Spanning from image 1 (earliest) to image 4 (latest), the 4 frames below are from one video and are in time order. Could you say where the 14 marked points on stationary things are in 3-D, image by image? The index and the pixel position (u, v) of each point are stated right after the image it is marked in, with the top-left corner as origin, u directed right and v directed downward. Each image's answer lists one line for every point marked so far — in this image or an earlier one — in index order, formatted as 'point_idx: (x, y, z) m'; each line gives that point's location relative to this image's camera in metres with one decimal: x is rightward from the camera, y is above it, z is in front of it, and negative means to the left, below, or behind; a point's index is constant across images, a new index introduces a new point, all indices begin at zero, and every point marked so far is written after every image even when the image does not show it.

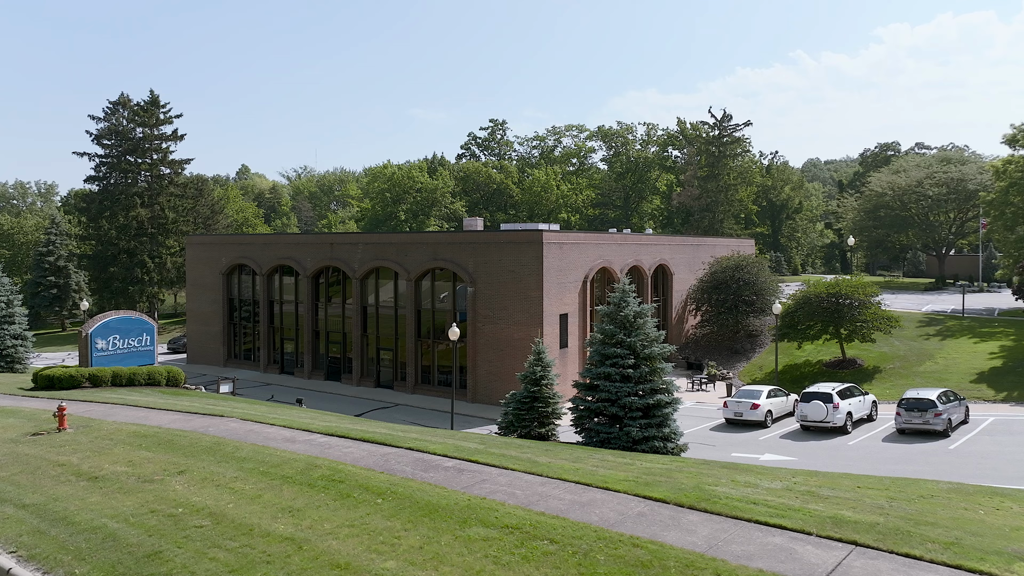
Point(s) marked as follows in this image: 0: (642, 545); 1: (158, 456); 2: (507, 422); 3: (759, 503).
0: (+1.5, -3.0, +8.0) m
1: (-6.6, -3.1, +13.0) m
2: (-0.1, -3.8, +19.8) m
3: (+3.3, -2.9, +9.5) m
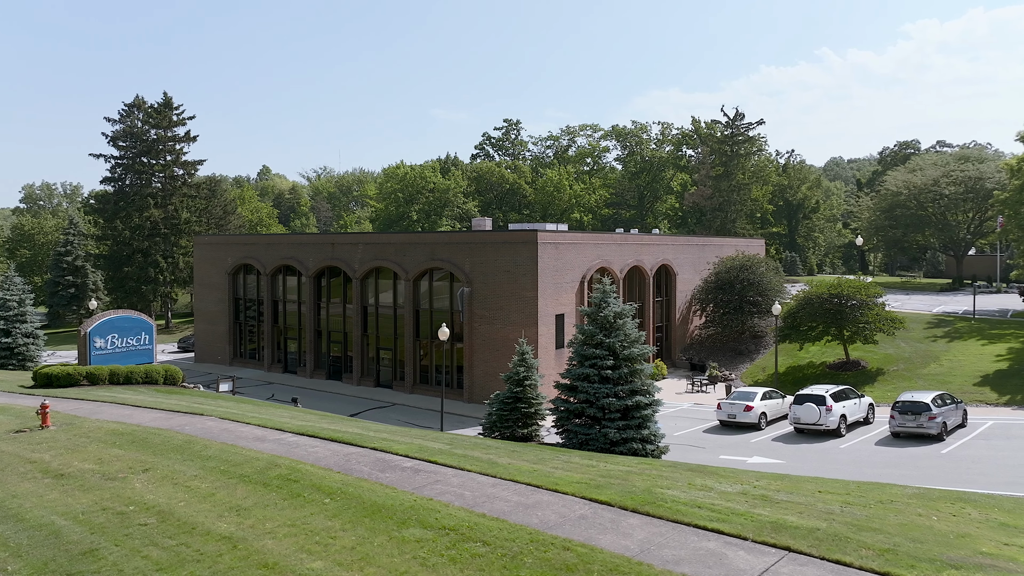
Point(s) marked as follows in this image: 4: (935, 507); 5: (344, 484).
0: (+0.7, -3.0, +8.0) m
1: (-7.3, -3.2, +13.2) m
2: (-0.6, -3.8, +19.8) m
3: (+2.6, -2.9, +9.3) m
4: (+6.2, -3.2, +10.2) m
5: (-2.6, -3.0, +10.6) m
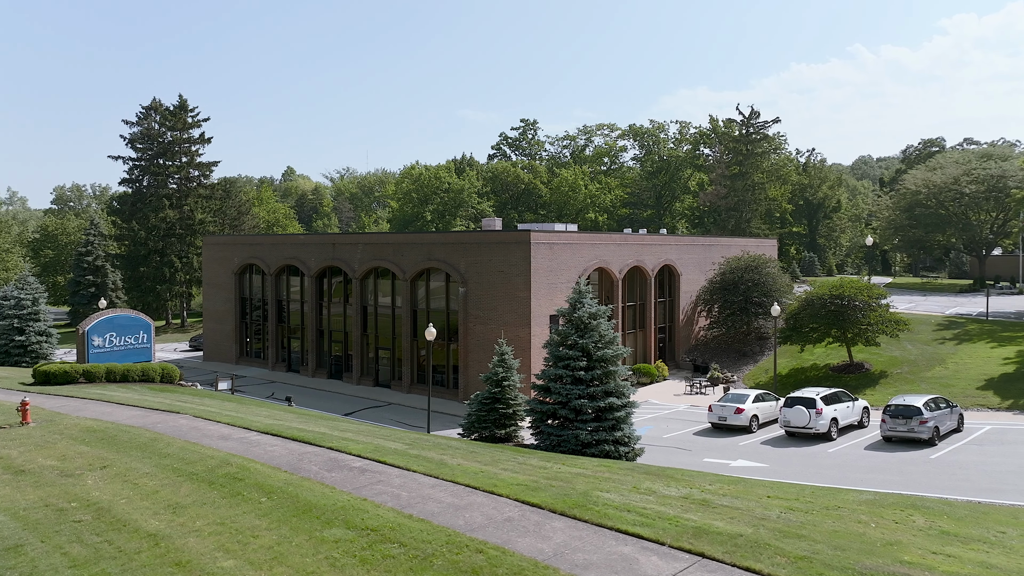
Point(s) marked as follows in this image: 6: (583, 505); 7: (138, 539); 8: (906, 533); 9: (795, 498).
0: (-0.3, -3.0, +7.9) m
1: (-8.1, -3.1, +13.4) m
2: (-1.2, -3.8, +19.7) m
3: (+1.6, -3.0, +9.2) m
4: (+5.3, -3.2, +10.0) m
5: (-3.5, -3.0, +10.7) m
6: (+1.0, -3.0, +9.5) m
7: (-4.6, -3.1, +8.6) m
8: (+5.1, -3.2, +9.0) m
9: (+4.4, -3.3, +10.9) m
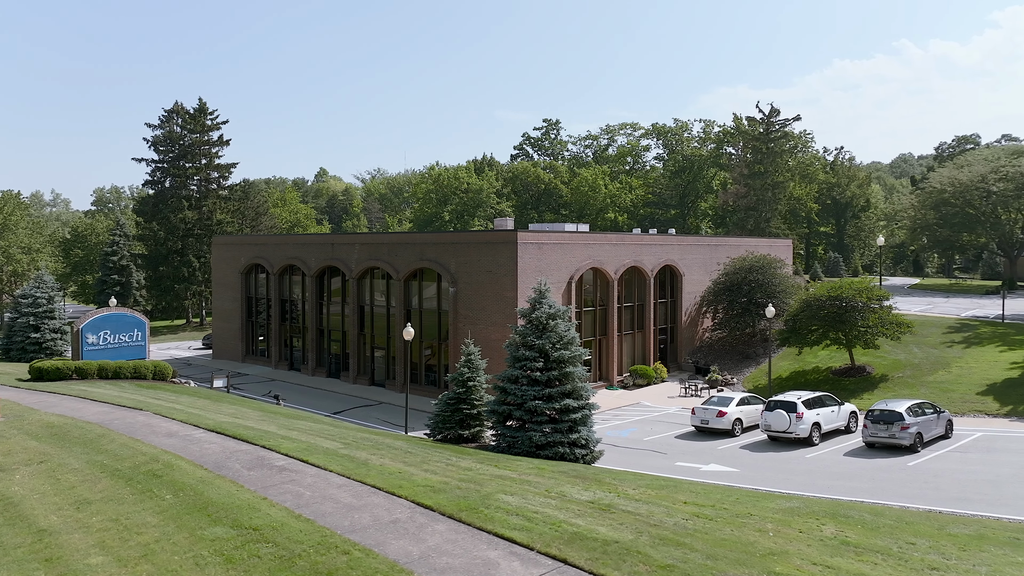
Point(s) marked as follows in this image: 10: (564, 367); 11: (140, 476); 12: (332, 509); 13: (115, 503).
0: (-1.8, -3.0, +7.9) m
1: (-9.3, -3.1, +13.7) m
2: (-2.1, -3.8, +19.7) m
3: (+0.2, -3.0, +9.1) m
4: (+3.9, -3.2, +9.6) m
5: (-4.8, -3.0, +10.8) m
6: (-0.4, -3.0, +9.4) m
7: (-6.1, -3.1, +8.7) m
8: (+3.6, -3.2, +8.7) m
9: (+3.1, -3.3, +10.6) m
10: (+1.3, -1.9, +17.3) m
11: (-6.0, -3.0, +11.3) m
12: (-2.4, -3.0, +9.5) m
13: (-5.7, -3.1, +9.9) m
